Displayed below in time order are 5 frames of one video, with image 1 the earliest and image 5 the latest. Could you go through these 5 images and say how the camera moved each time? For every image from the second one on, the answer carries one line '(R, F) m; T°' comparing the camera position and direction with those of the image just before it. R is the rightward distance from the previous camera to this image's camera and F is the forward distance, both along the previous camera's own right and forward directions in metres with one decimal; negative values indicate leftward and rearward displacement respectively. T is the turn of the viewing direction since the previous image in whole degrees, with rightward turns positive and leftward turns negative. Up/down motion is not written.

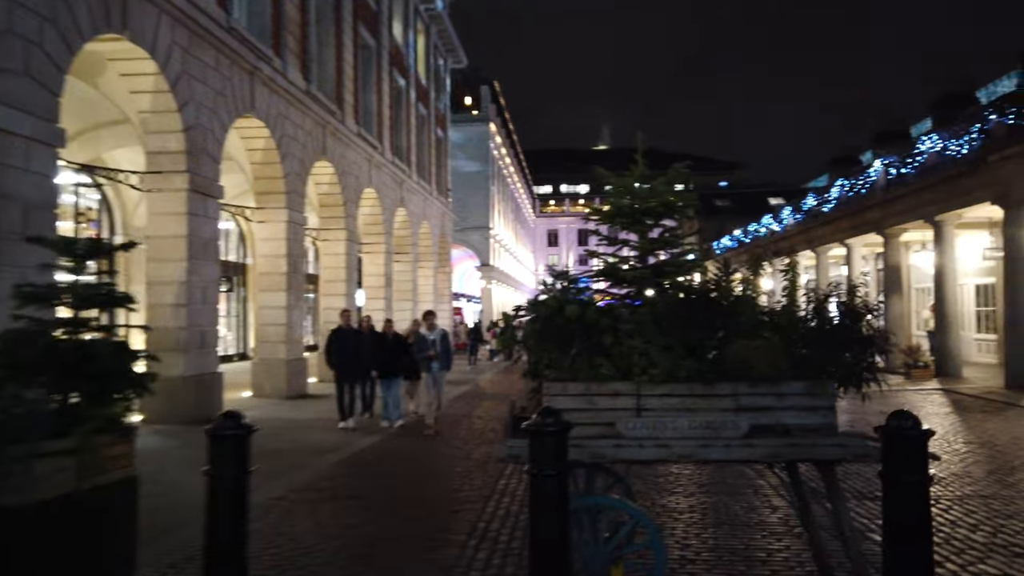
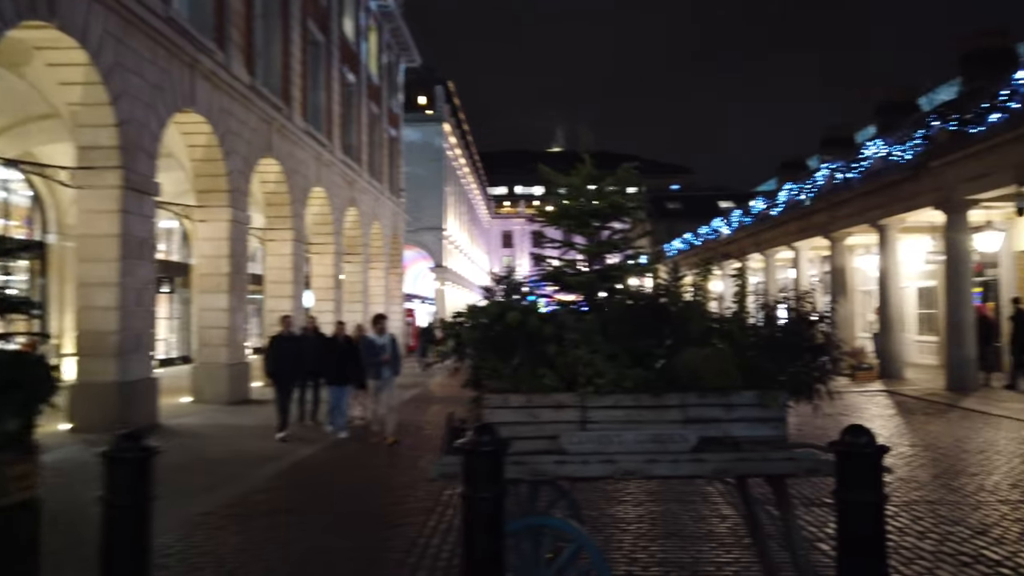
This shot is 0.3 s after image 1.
(+0.1, +0.2) m; +3°
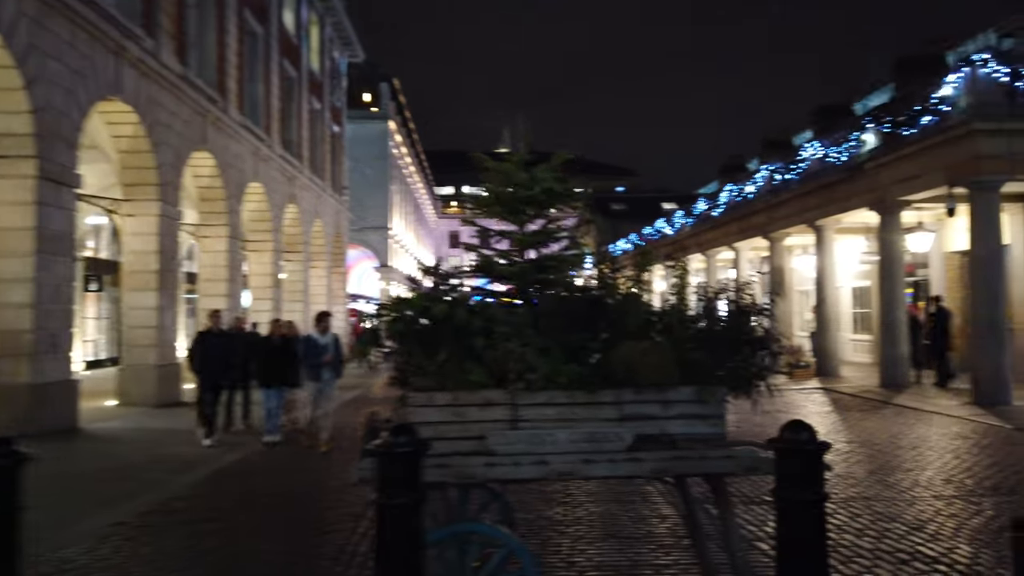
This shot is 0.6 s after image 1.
(+0.1, +0.2) m; +4°
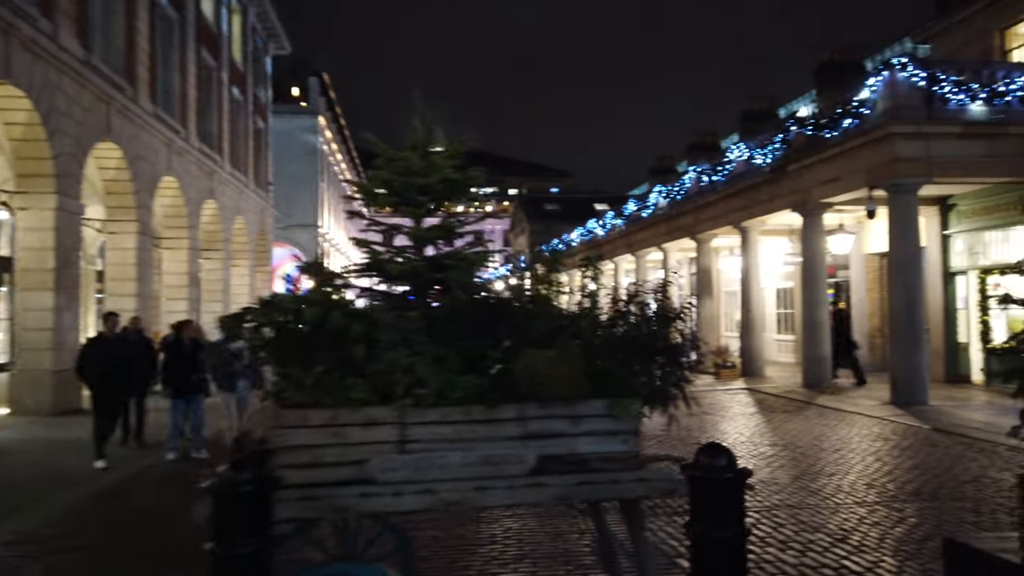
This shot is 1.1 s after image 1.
(+0.1, +0.4) m; +4°
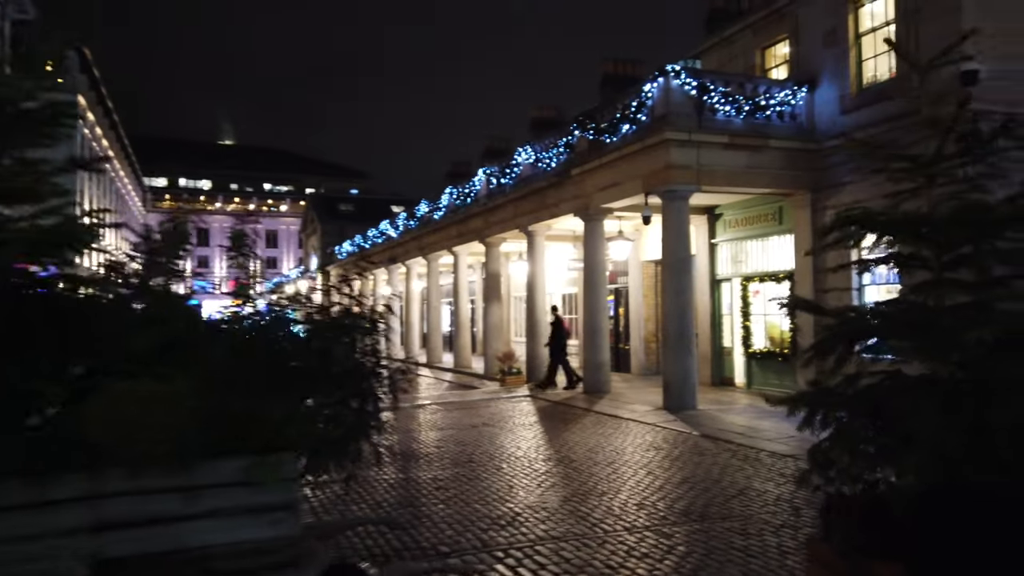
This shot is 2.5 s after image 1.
(+0.5, +1.0) m; +13°
